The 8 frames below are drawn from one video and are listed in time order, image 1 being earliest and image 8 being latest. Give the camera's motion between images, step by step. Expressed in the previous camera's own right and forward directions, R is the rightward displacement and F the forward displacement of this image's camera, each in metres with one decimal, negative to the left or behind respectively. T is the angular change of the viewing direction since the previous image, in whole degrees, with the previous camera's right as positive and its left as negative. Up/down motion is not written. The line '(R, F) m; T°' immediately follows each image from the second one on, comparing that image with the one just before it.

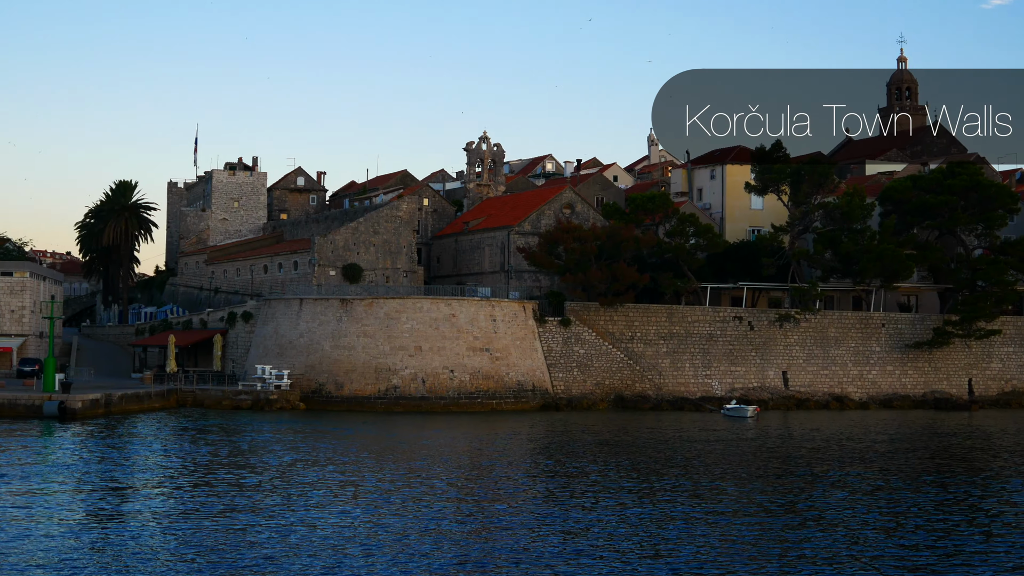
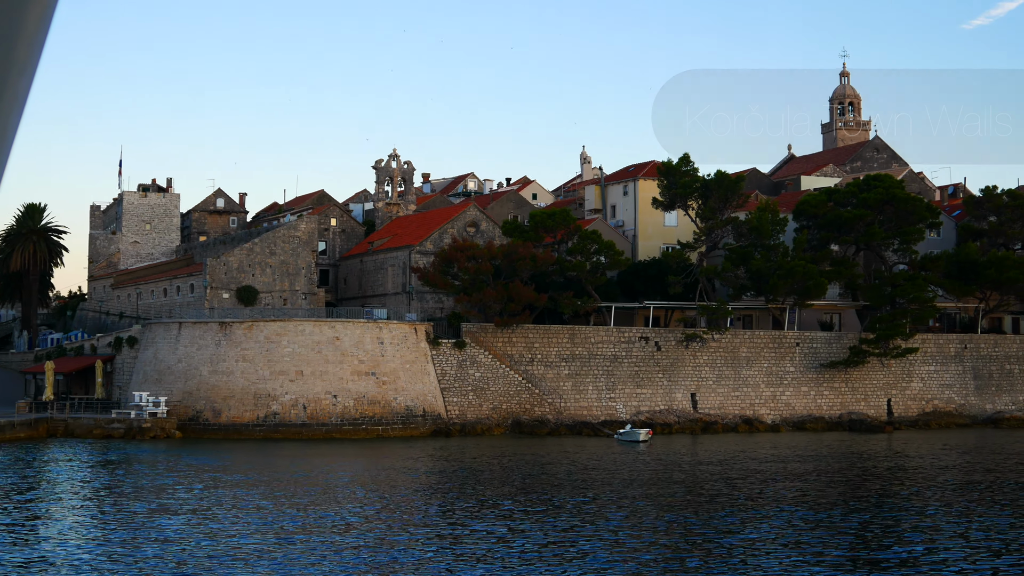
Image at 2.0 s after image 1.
(+2.3, +1.8) m; 0°
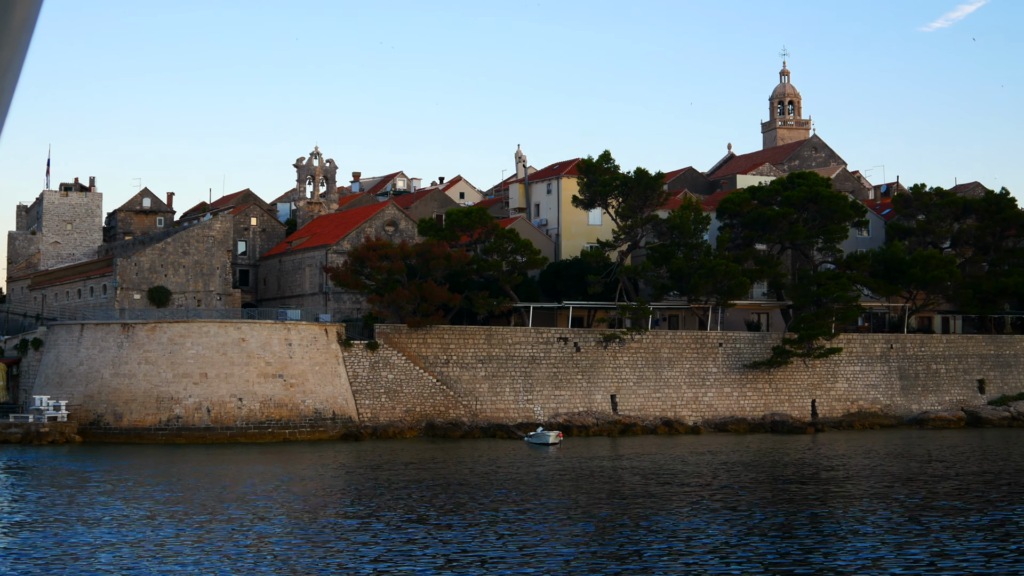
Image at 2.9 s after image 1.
(+1.2, +0.9) m; +1°
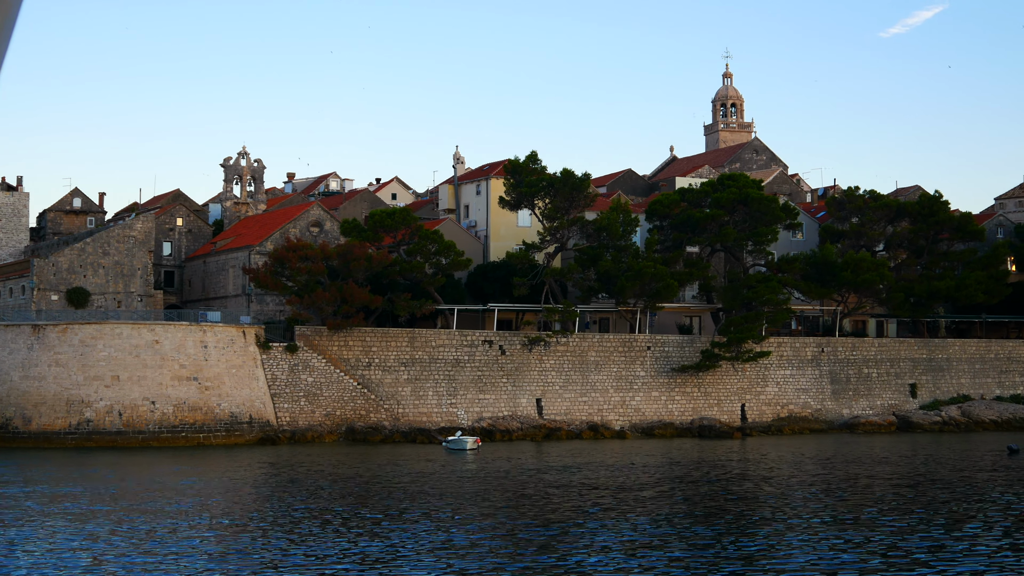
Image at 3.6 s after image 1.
(+0.9, +0.7) m; +1°
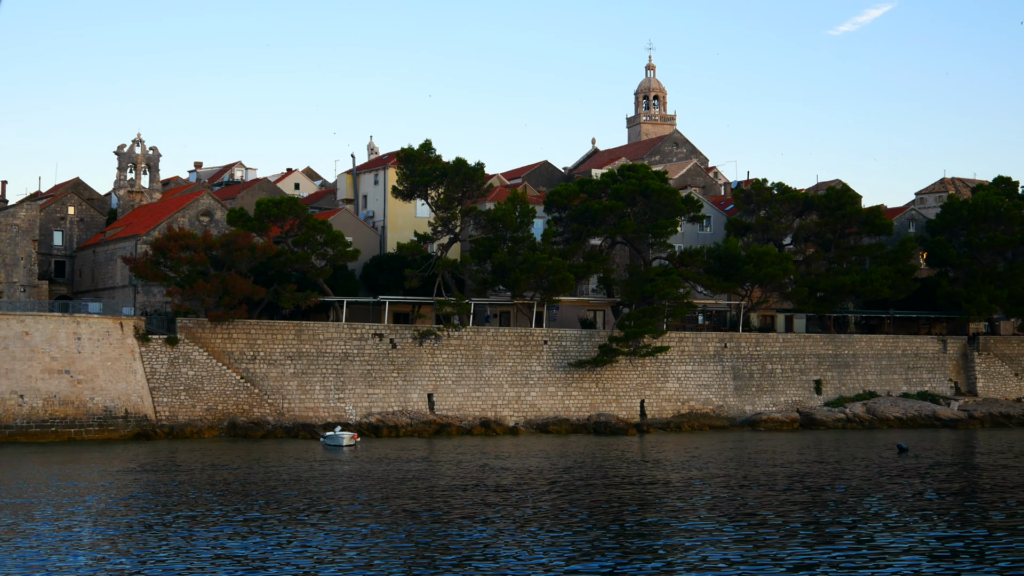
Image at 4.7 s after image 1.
(+1.4, +1.2) m; +1°
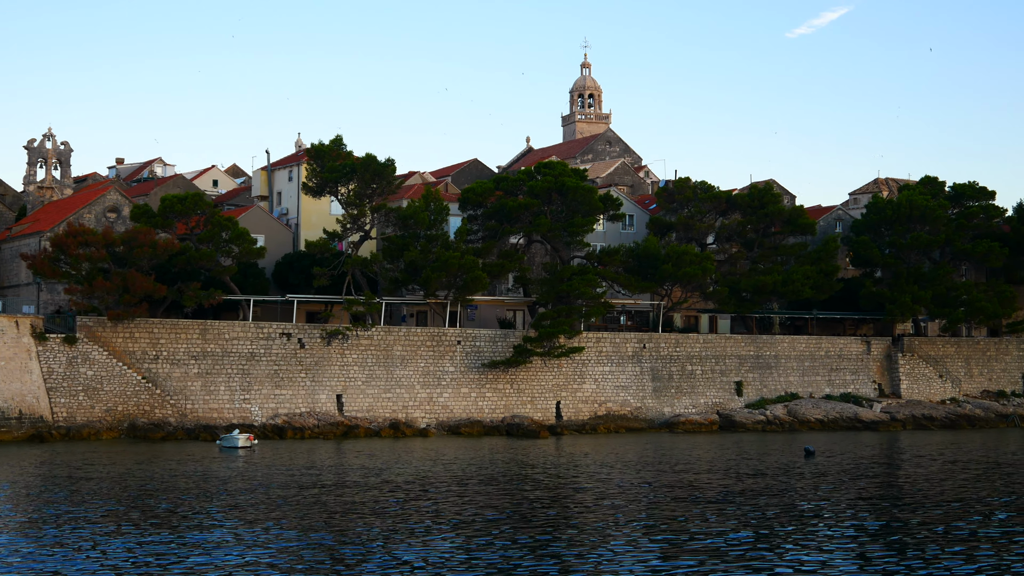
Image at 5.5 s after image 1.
(+1.1, +0.9) m; +1°
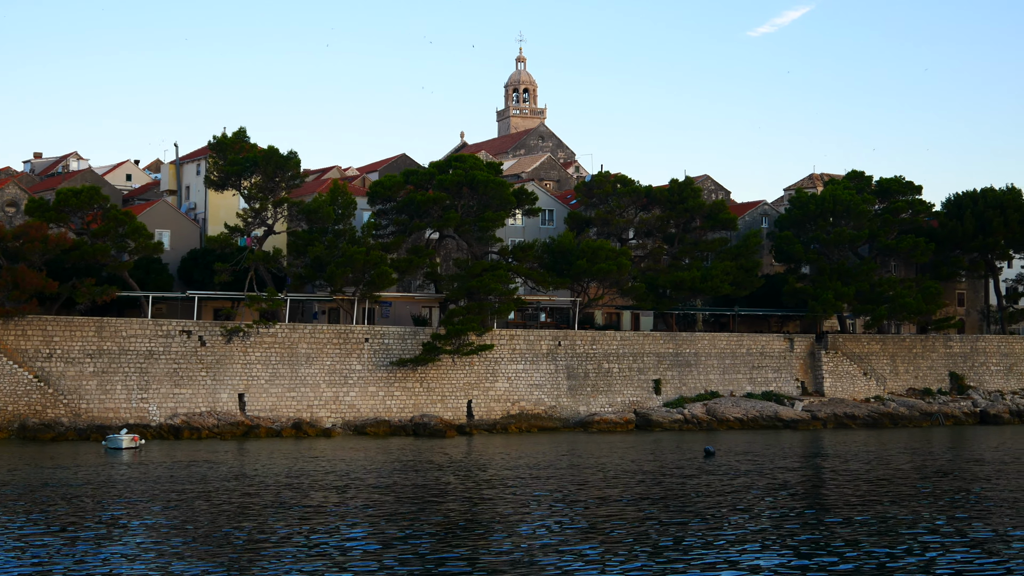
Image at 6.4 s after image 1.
(+1.3, +1.1) m; +1°
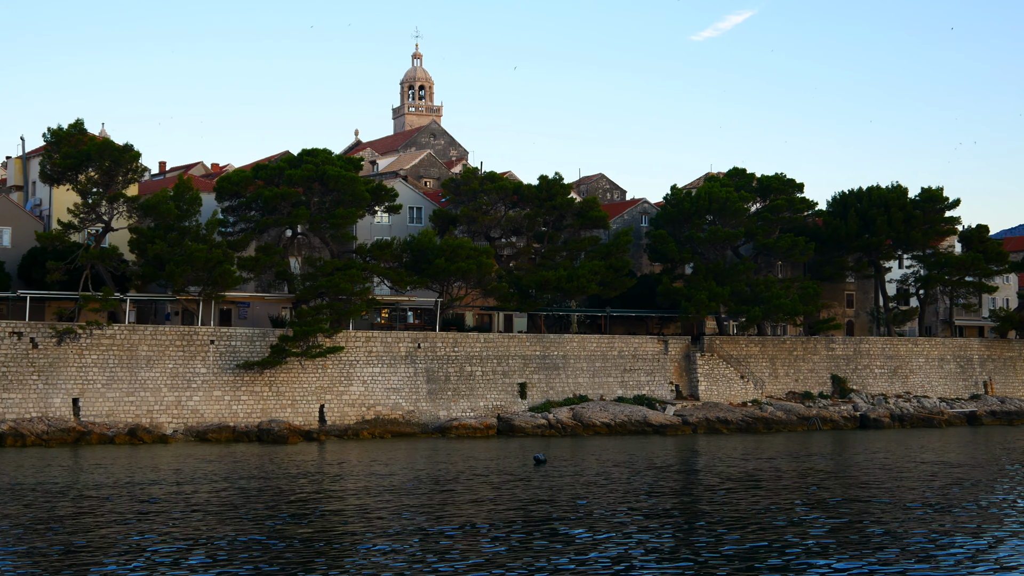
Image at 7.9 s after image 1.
(+2.1, +1.8) m; +2°
